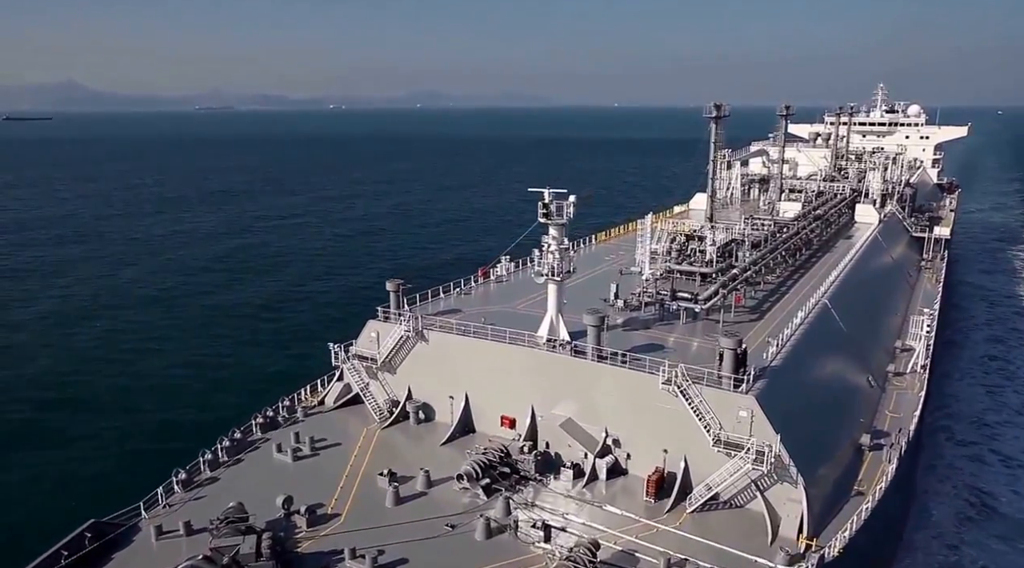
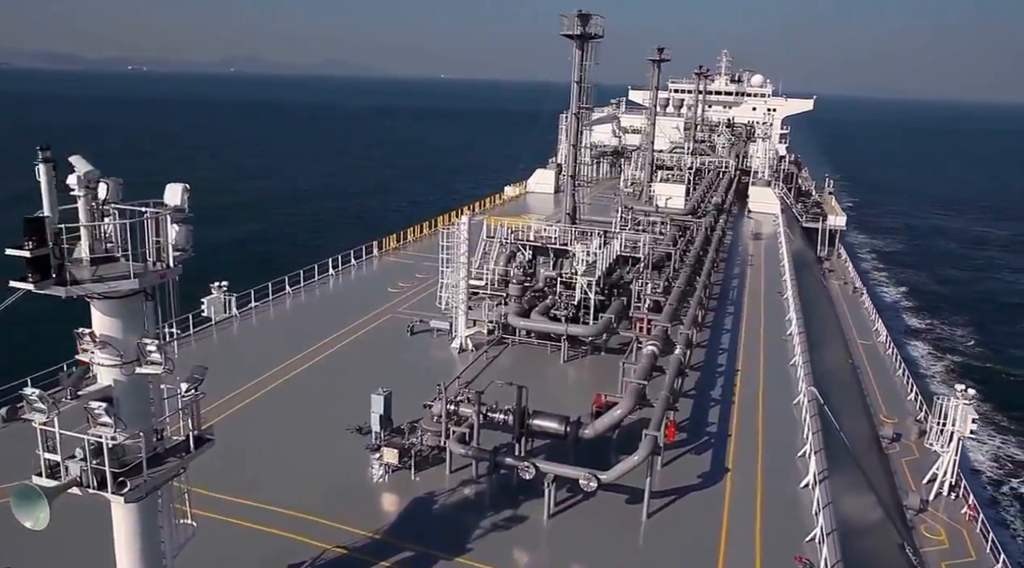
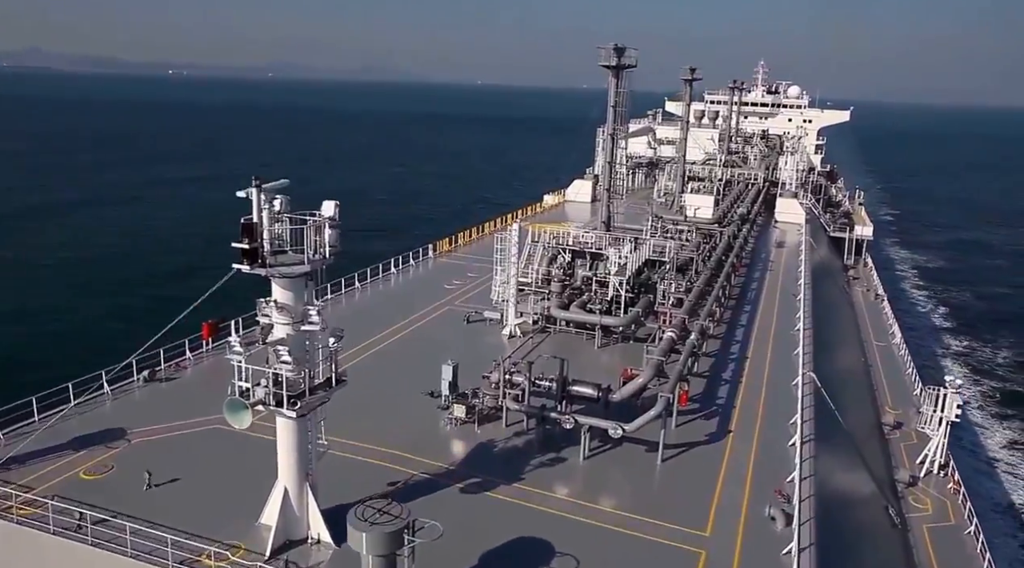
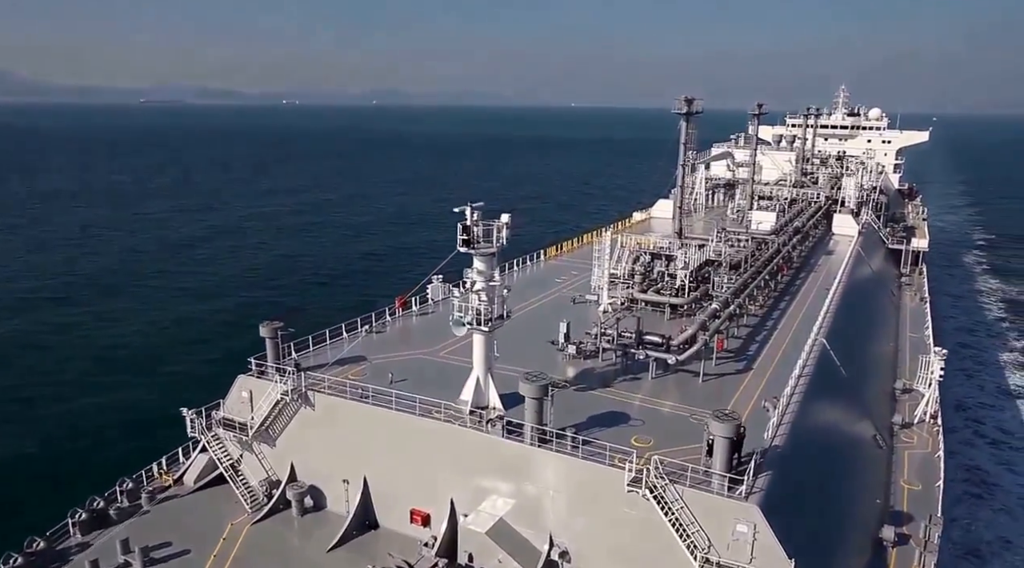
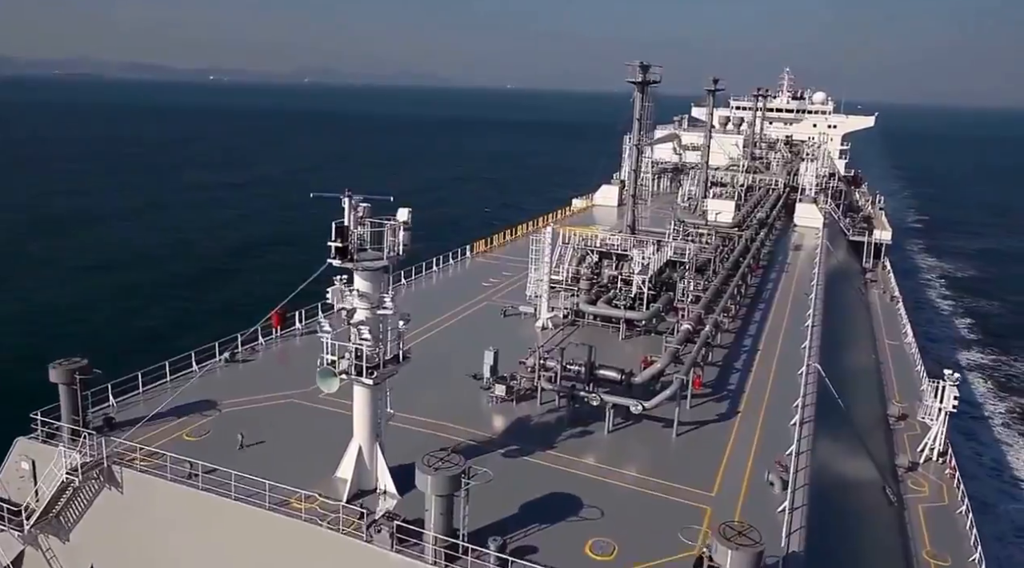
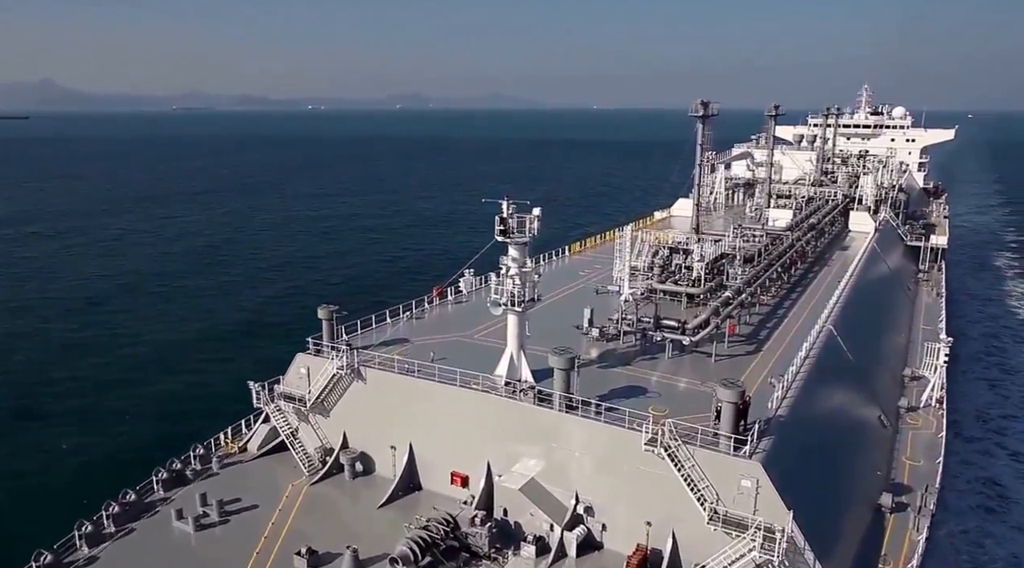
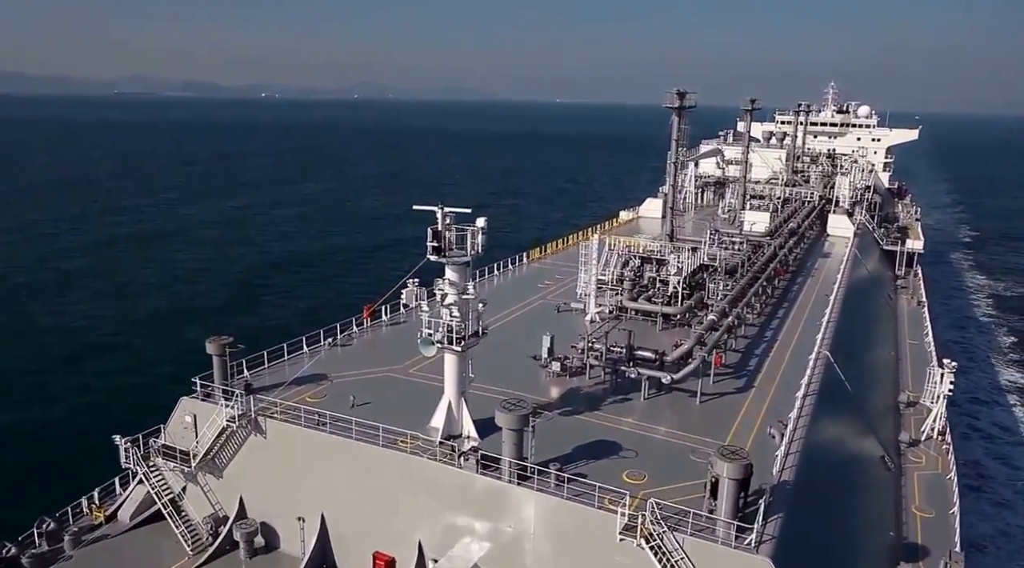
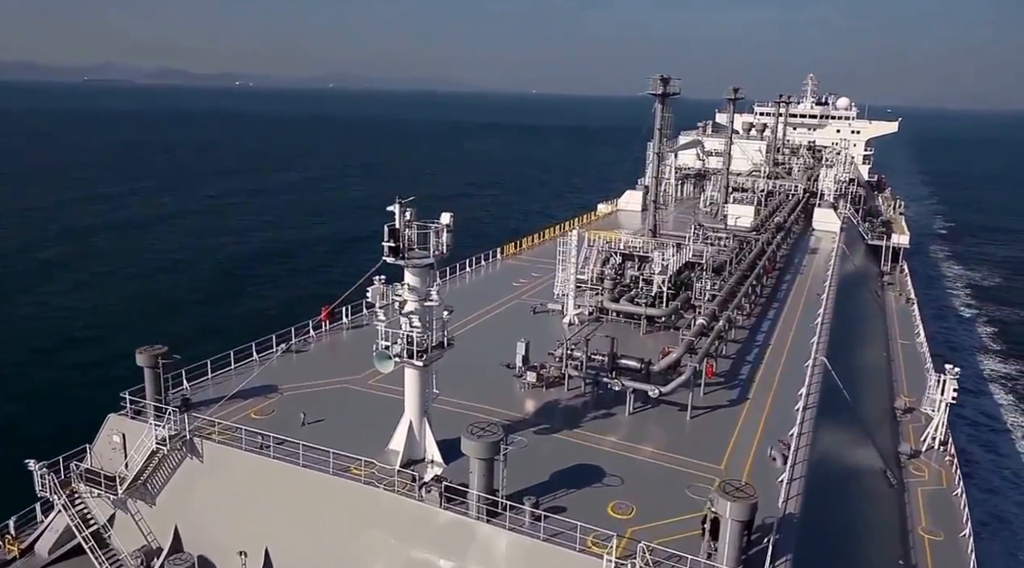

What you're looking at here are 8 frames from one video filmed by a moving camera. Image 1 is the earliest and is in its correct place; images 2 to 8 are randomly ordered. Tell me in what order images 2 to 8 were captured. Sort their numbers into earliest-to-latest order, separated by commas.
6, 4, 7, 8, 5, 3, 2
